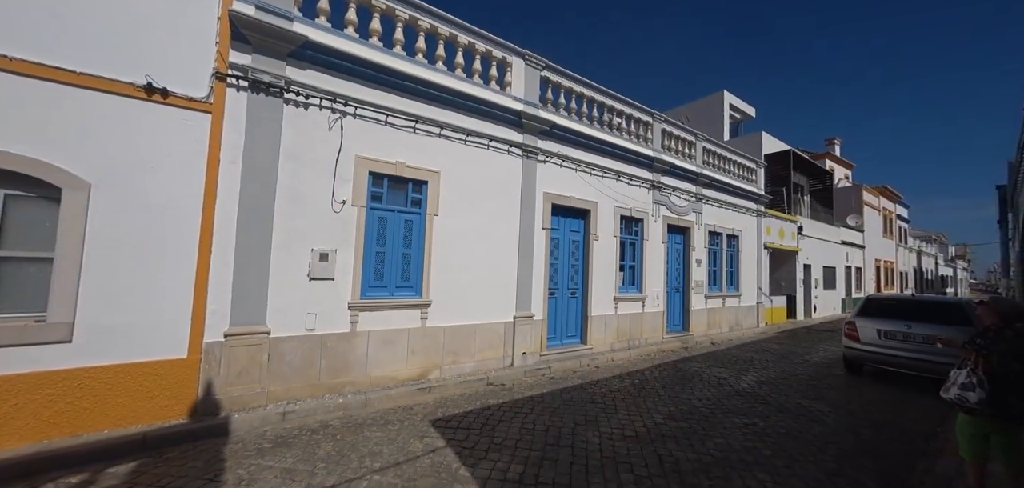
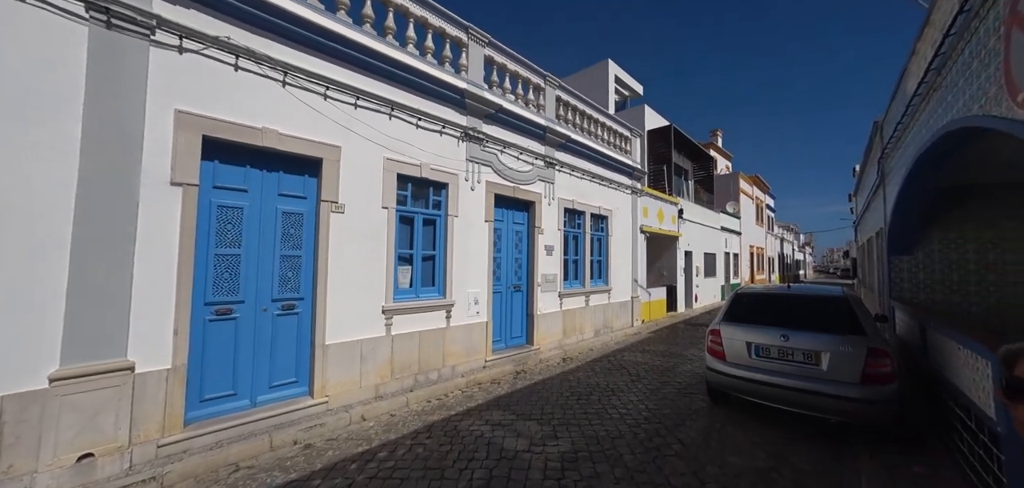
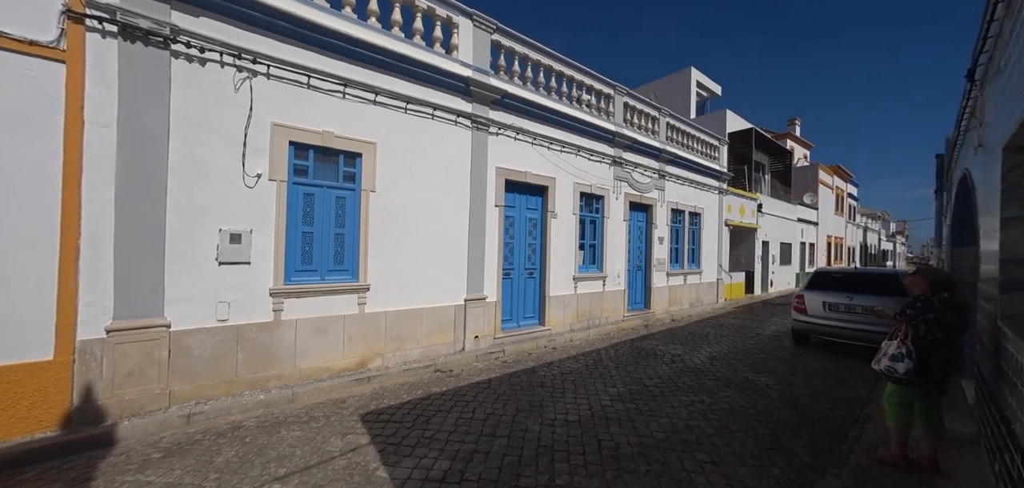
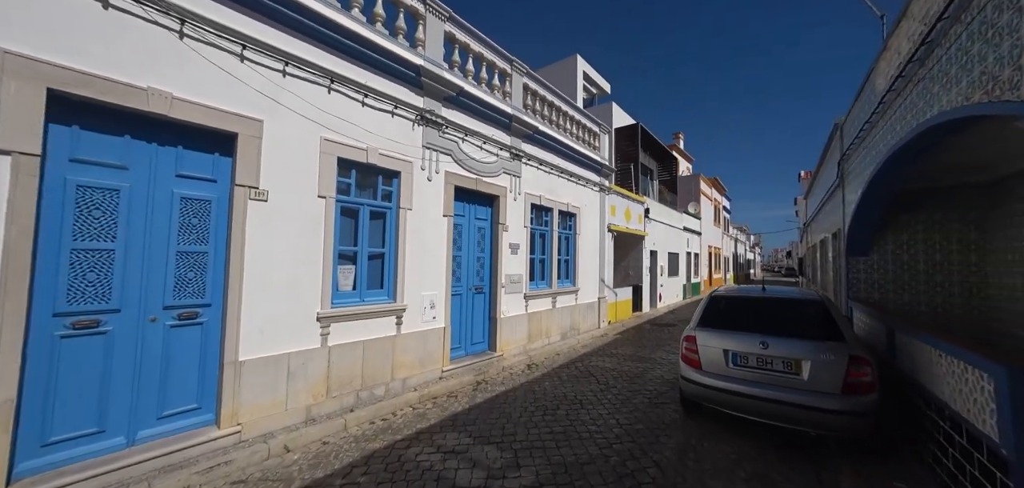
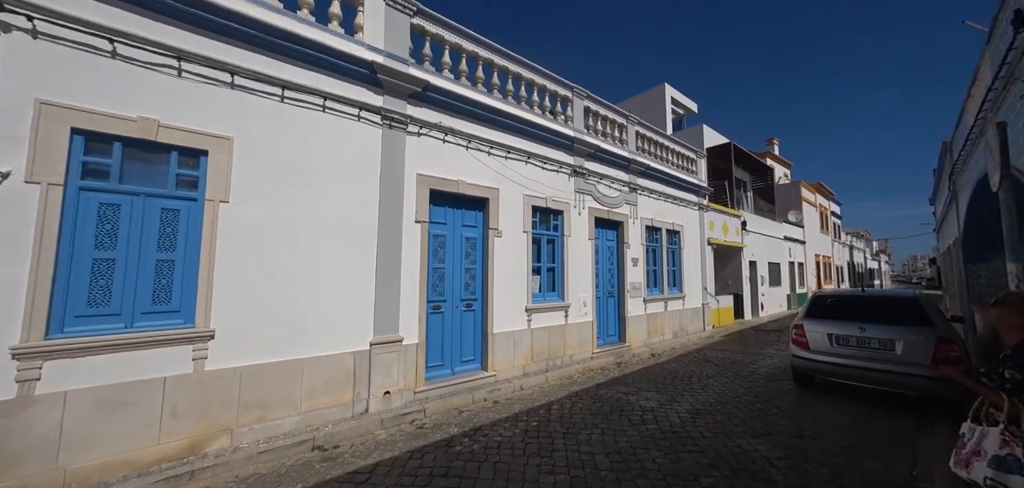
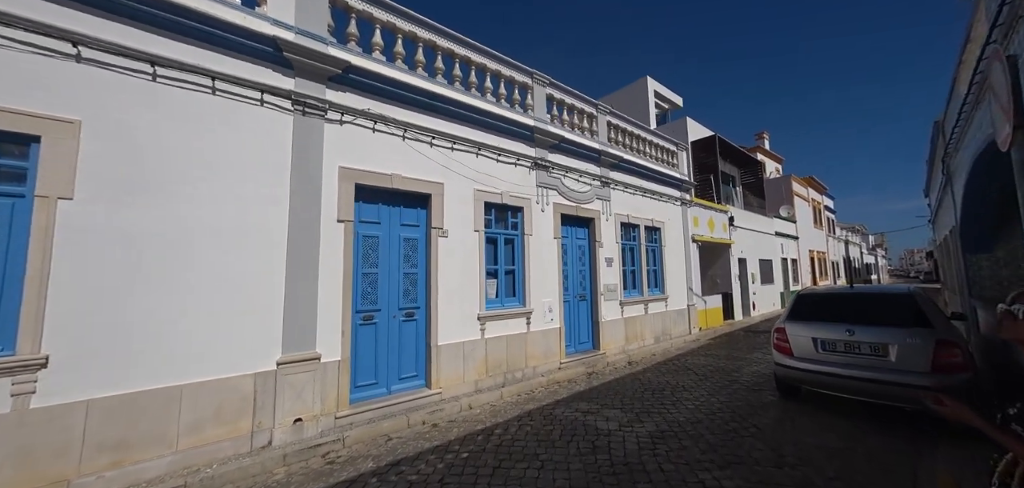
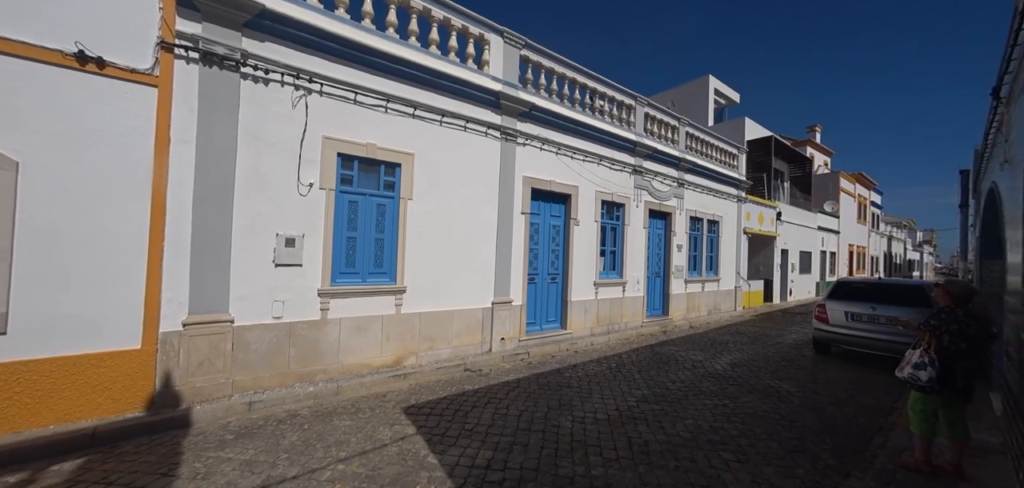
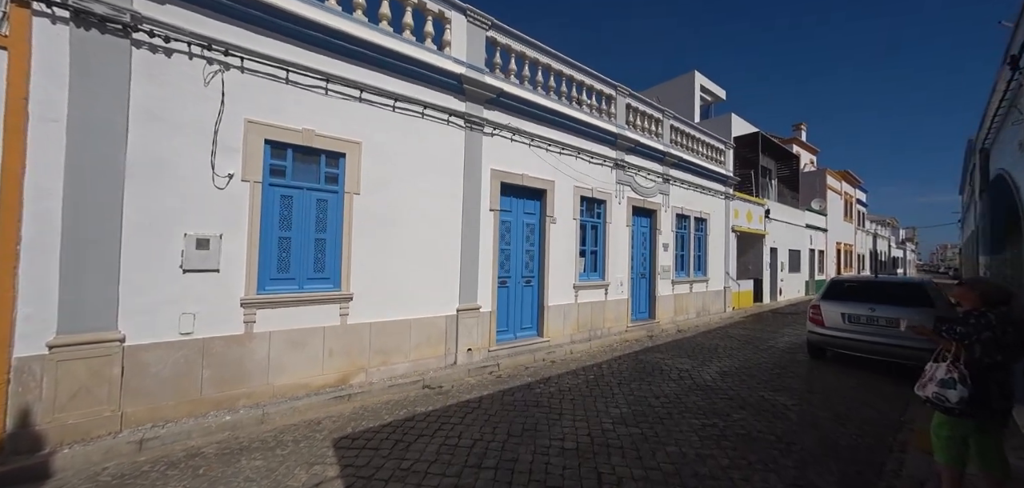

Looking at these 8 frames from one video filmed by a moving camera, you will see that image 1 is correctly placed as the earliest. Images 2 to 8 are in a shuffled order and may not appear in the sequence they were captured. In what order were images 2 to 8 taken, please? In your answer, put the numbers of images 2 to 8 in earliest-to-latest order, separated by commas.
7, 3, 8, 5, 6, 2, 4
